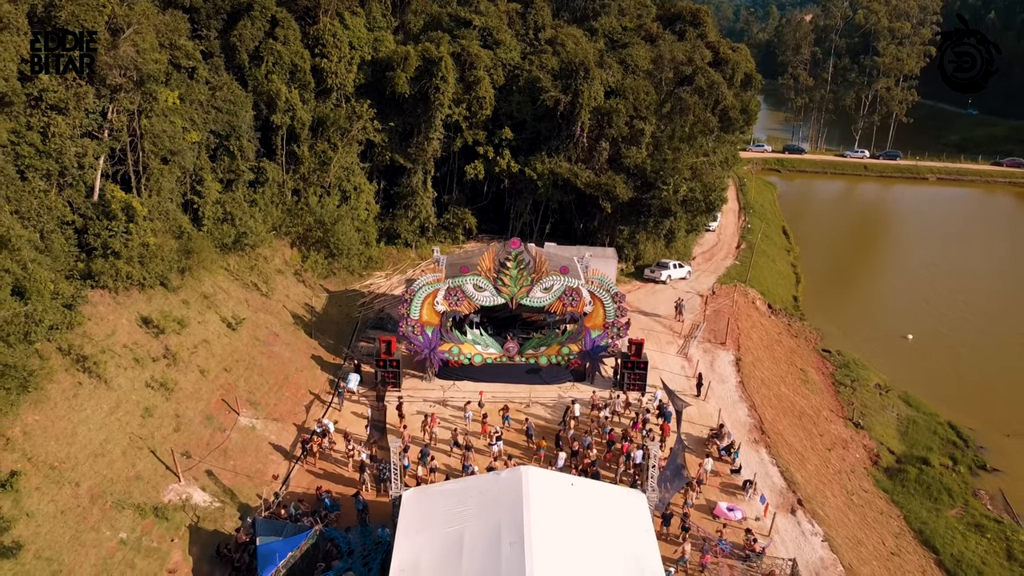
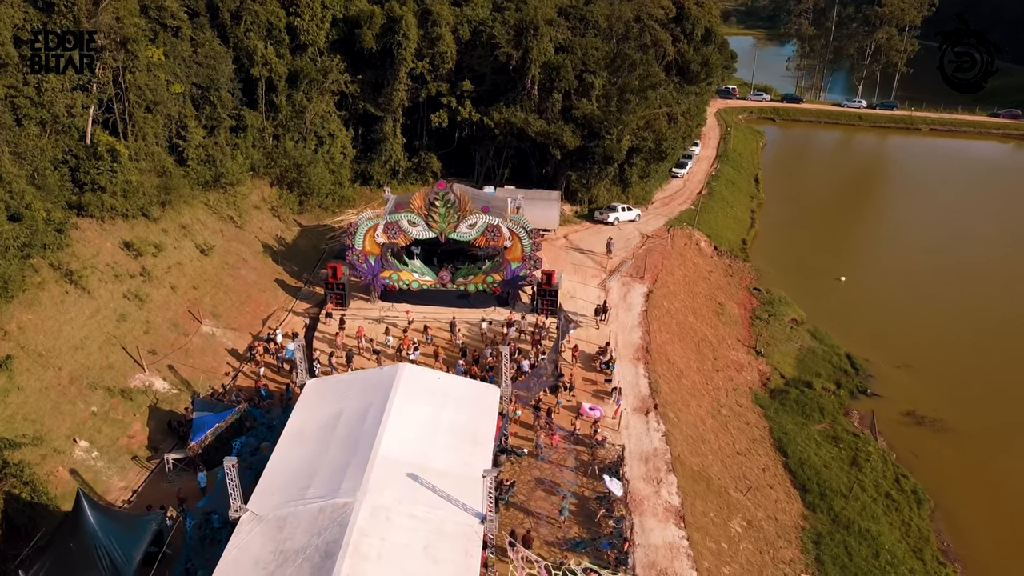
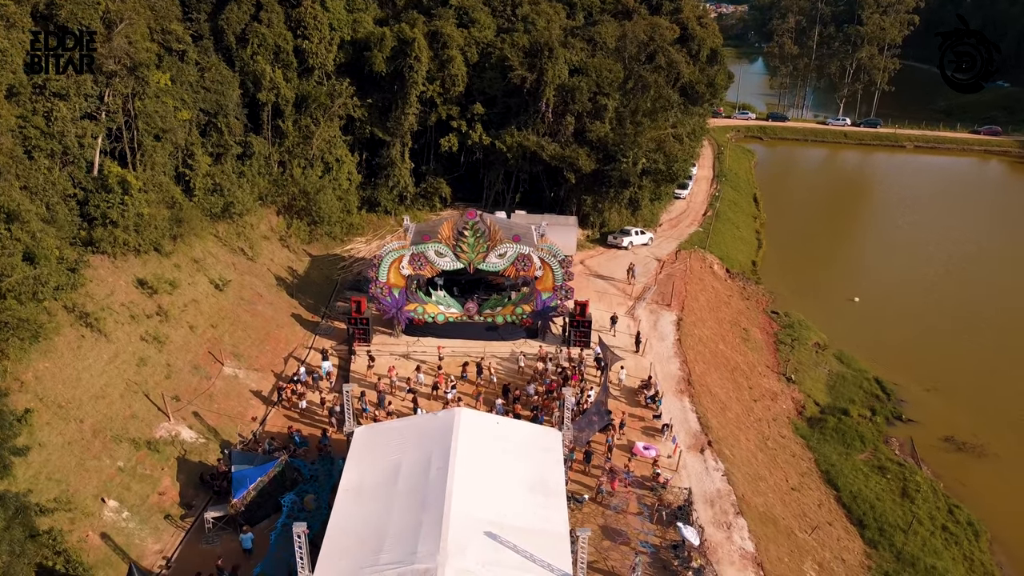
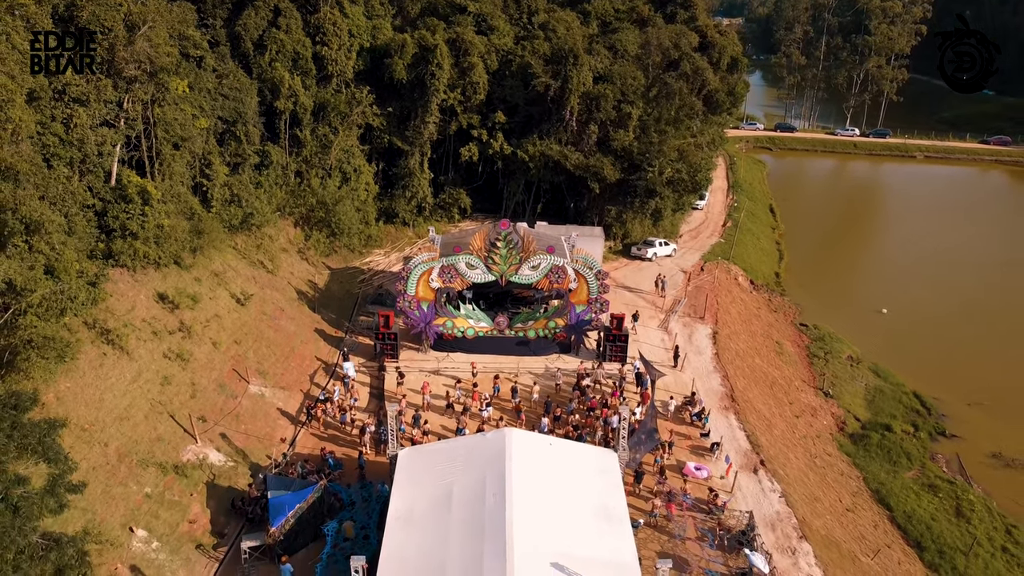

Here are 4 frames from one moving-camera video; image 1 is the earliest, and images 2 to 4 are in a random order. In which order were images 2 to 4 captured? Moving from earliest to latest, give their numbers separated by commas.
4, 3, 2
